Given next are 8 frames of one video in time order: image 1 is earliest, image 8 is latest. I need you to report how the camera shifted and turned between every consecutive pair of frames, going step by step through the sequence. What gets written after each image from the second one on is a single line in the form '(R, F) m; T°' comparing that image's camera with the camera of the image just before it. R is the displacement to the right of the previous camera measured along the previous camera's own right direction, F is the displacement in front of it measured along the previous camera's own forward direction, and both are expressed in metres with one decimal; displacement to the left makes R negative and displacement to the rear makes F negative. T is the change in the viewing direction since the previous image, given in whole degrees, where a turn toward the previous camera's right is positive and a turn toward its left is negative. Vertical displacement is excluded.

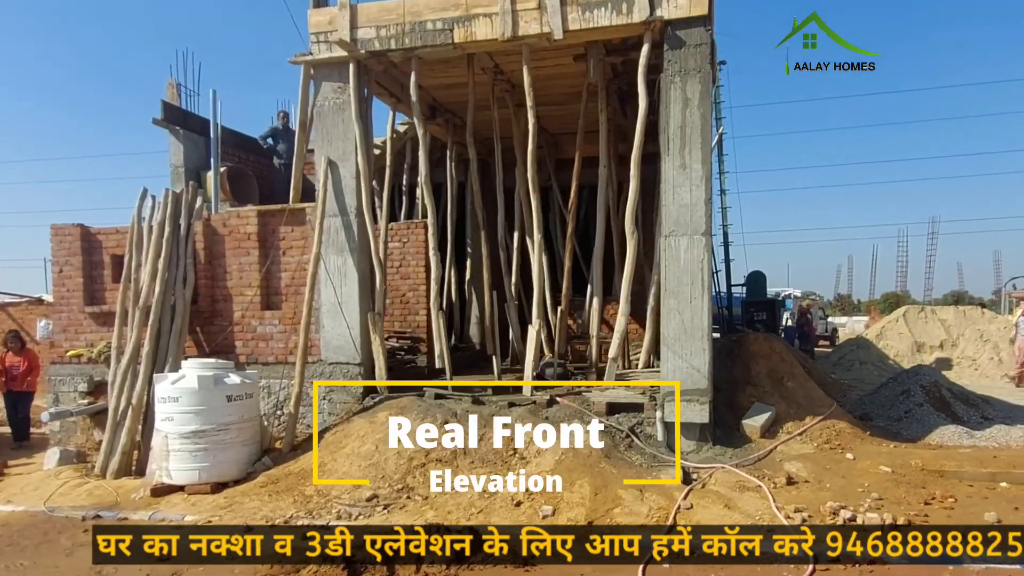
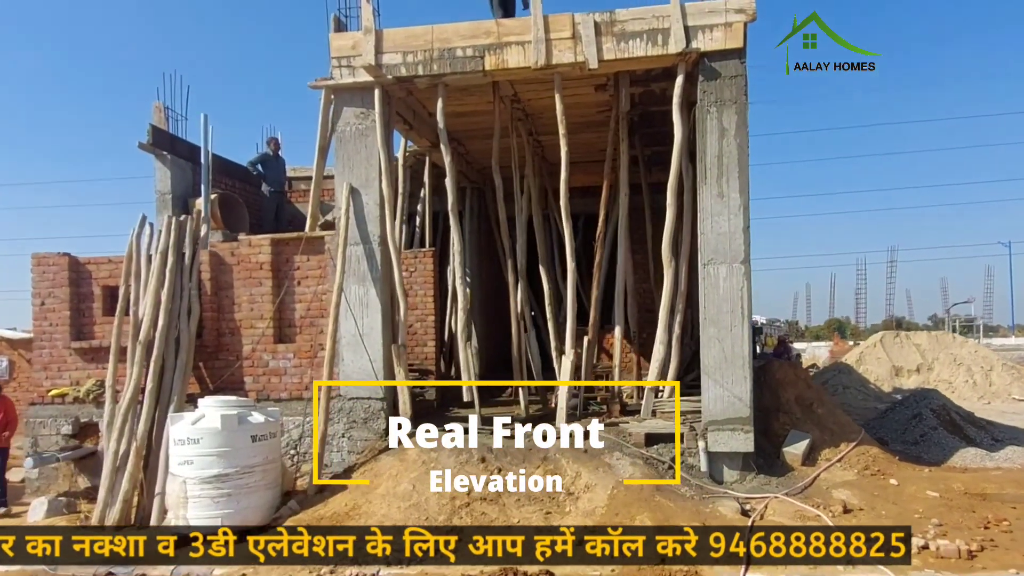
(-0.8, +0.2) m; +5°
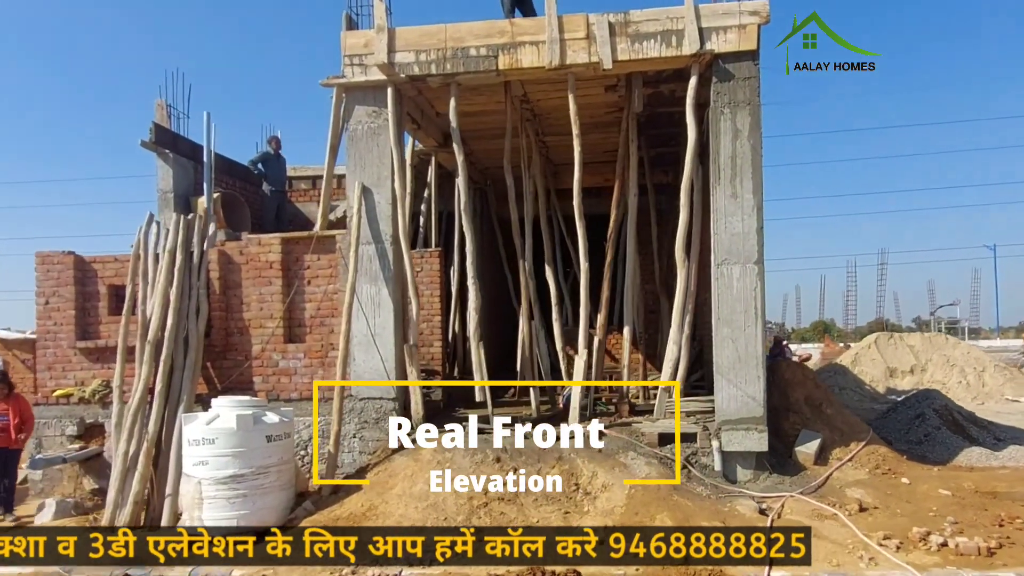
(-0.3, 0.0) m; +1°
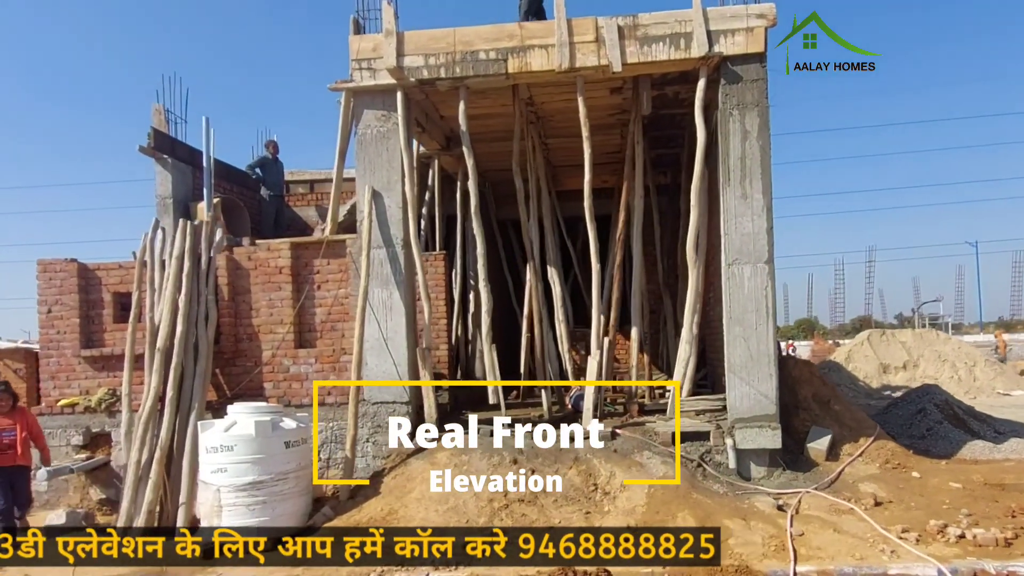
(-0.3, 0.0) m; +1°
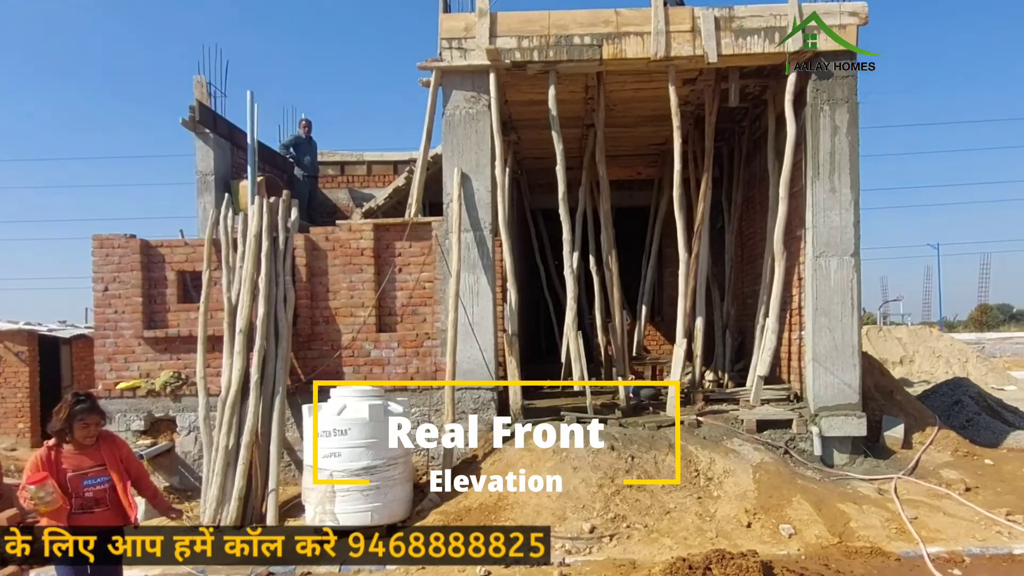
(-1.3, +0.1) m; +4°
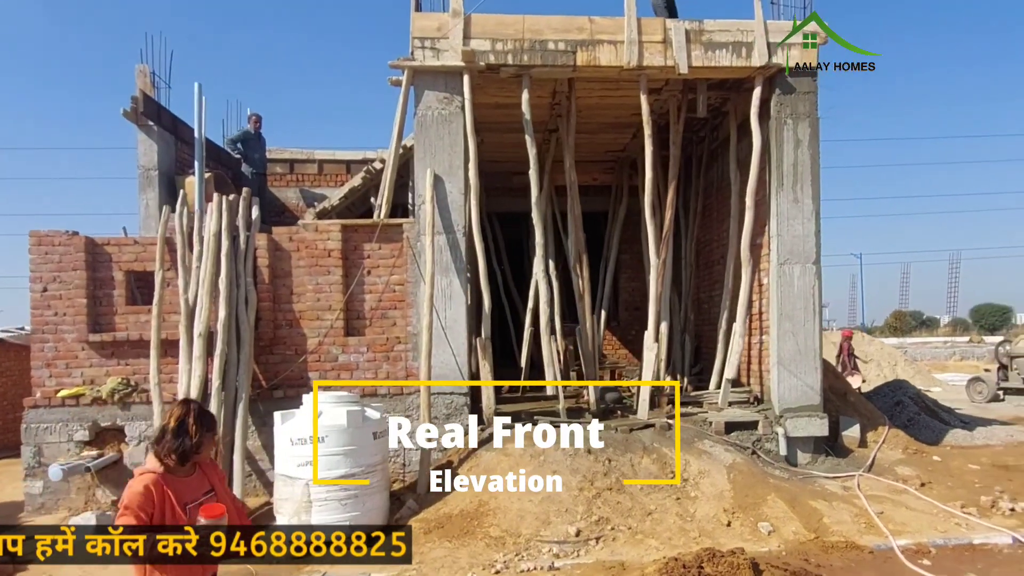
(-0.4, +0.1) m; +6°
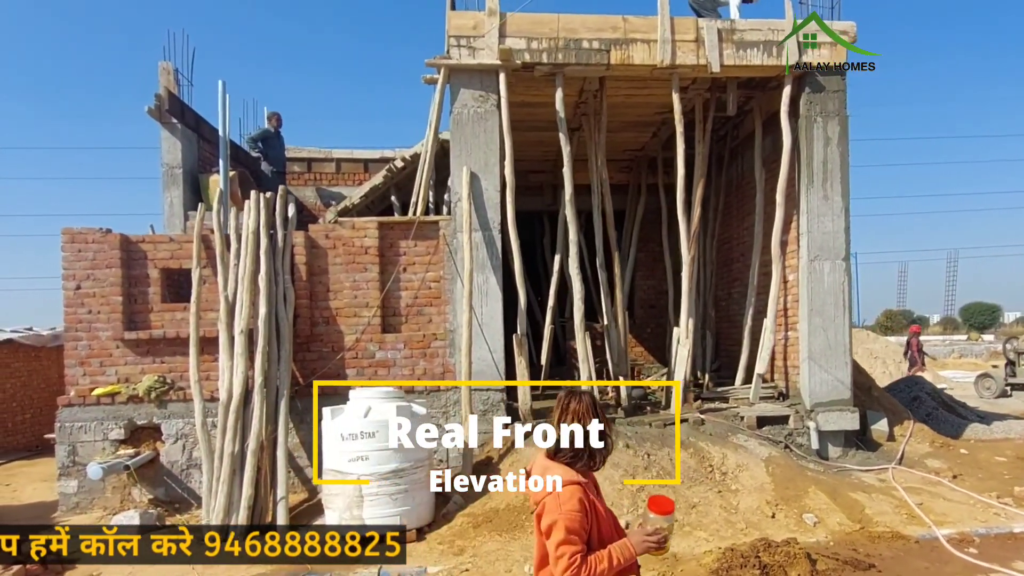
(-0.4, 0.0) m; +1°
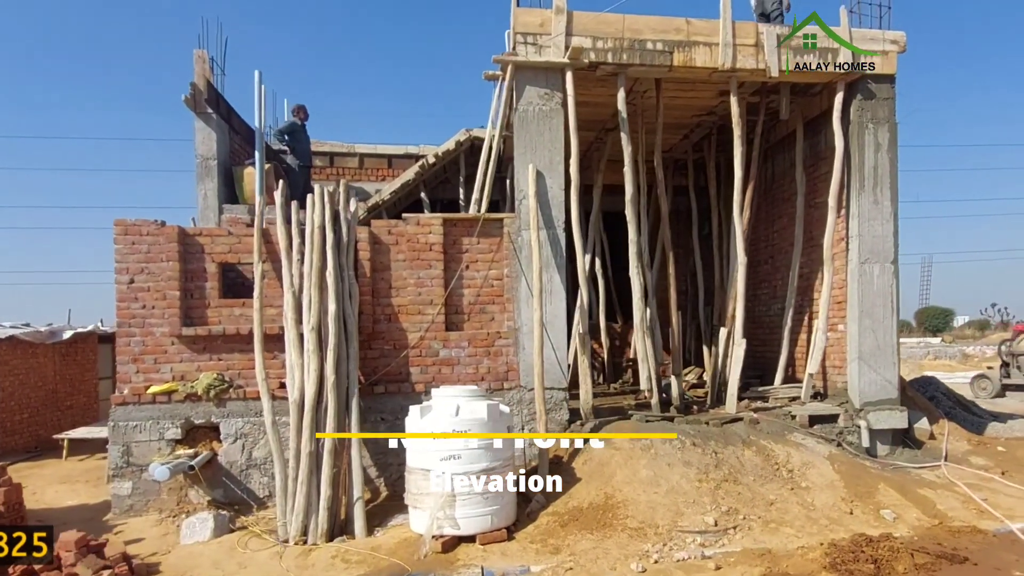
(-1.0, 0.0) m; +3°
